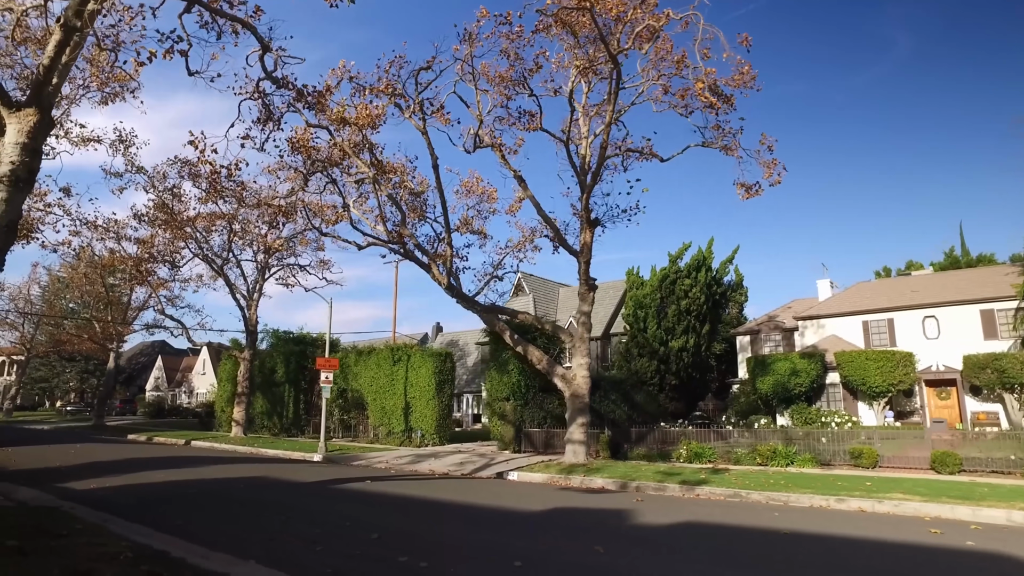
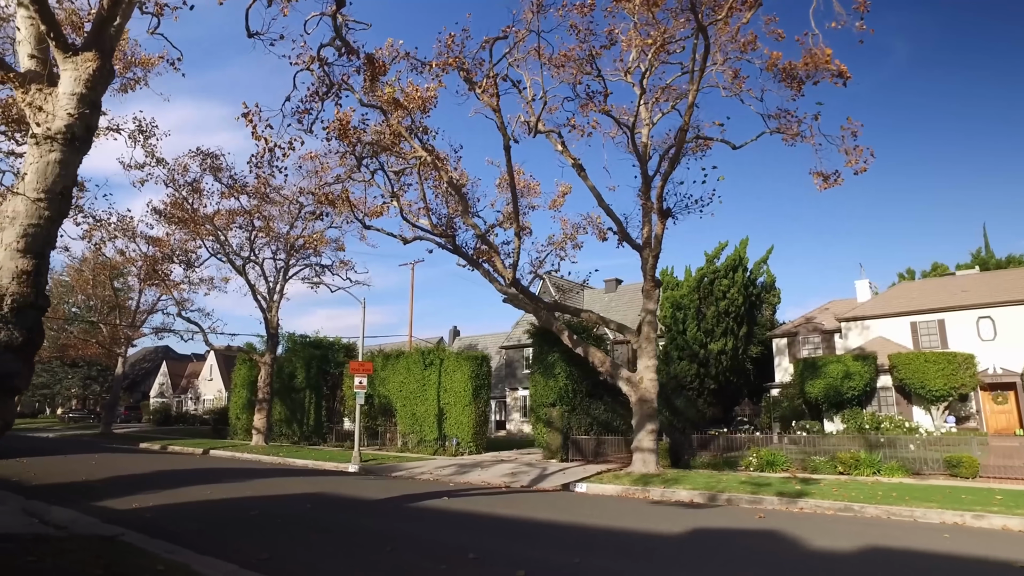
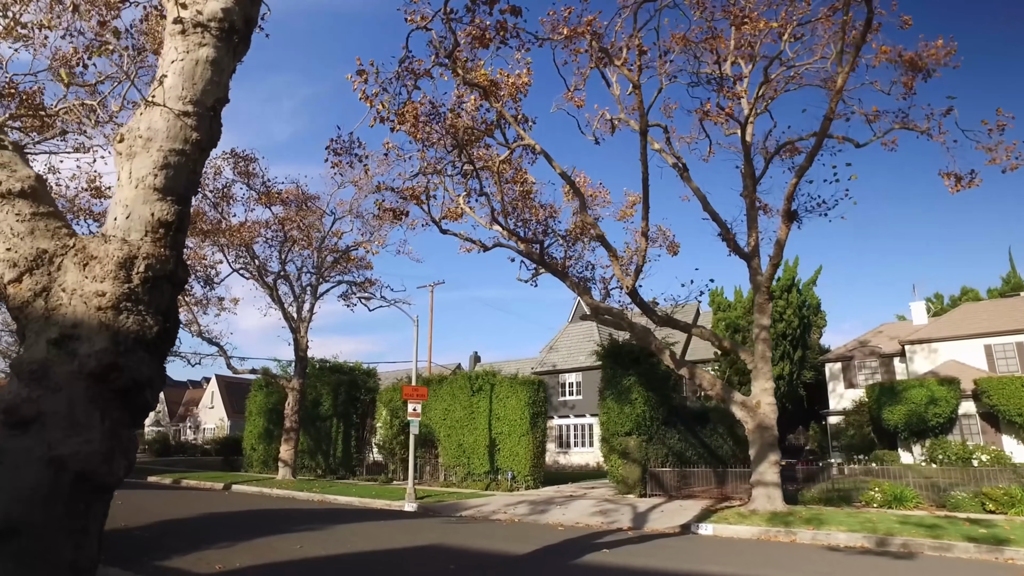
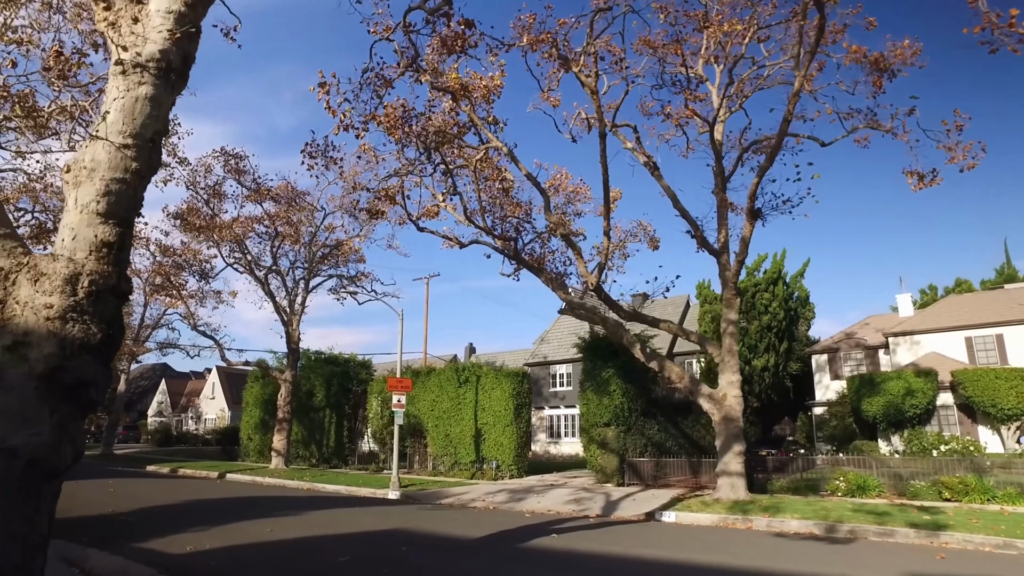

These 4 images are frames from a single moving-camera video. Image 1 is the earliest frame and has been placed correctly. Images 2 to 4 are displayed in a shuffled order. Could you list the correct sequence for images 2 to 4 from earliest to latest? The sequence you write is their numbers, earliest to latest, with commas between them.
2, 4, 3
